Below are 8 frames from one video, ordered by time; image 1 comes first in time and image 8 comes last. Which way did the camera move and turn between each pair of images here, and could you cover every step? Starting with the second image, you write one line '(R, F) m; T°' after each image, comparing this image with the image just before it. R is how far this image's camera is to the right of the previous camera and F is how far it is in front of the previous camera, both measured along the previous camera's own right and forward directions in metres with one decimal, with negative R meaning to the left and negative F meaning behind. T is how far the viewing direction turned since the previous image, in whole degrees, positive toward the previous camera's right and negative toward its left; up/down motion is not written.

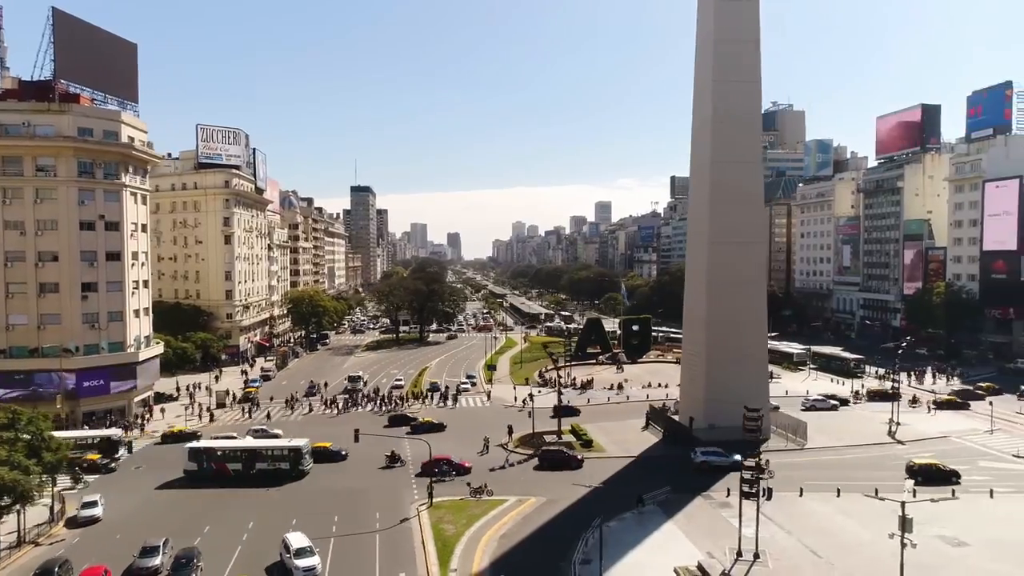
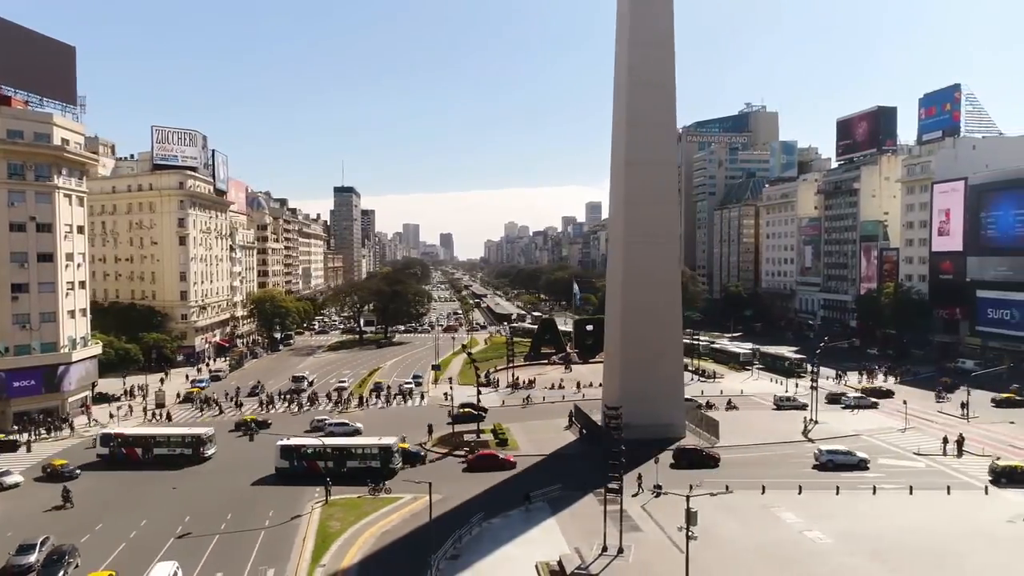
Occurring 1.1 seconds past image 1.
(+4.6, -0.6) m; 0°
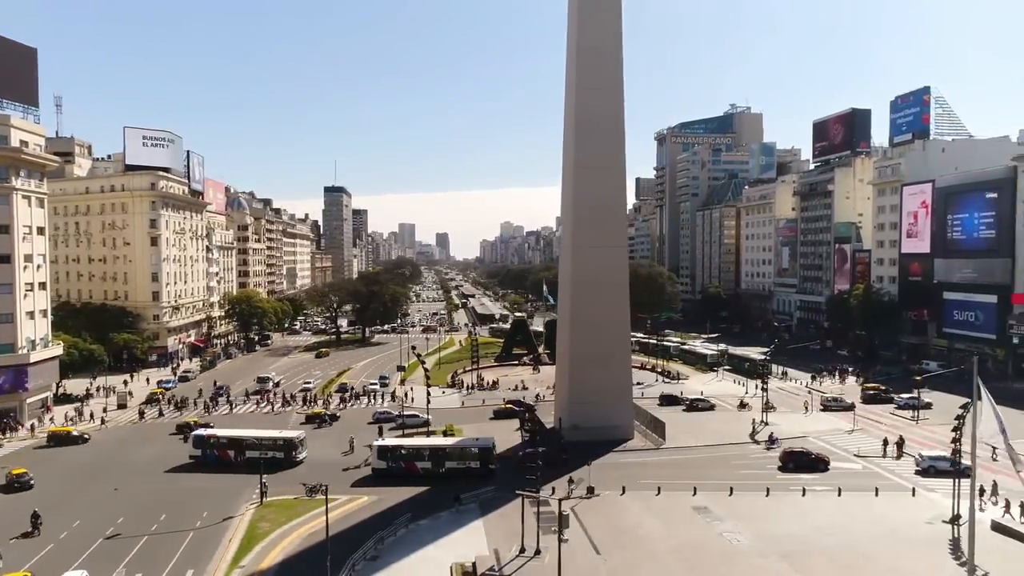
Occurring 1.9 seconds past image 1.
(+2.9, -0.3) m; 0°
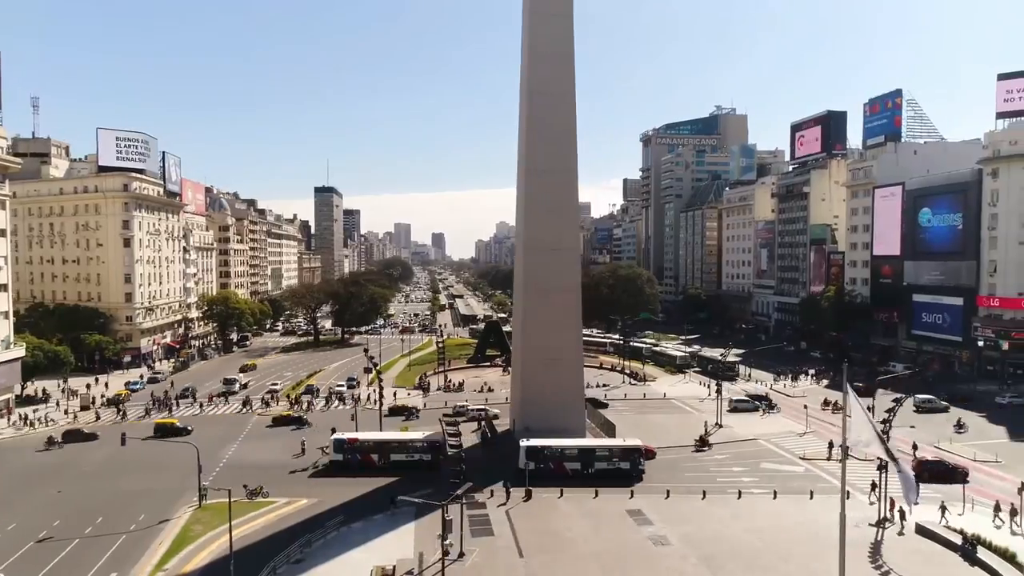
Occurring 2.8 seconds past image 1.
(+2.7, -0.2) m; 0°
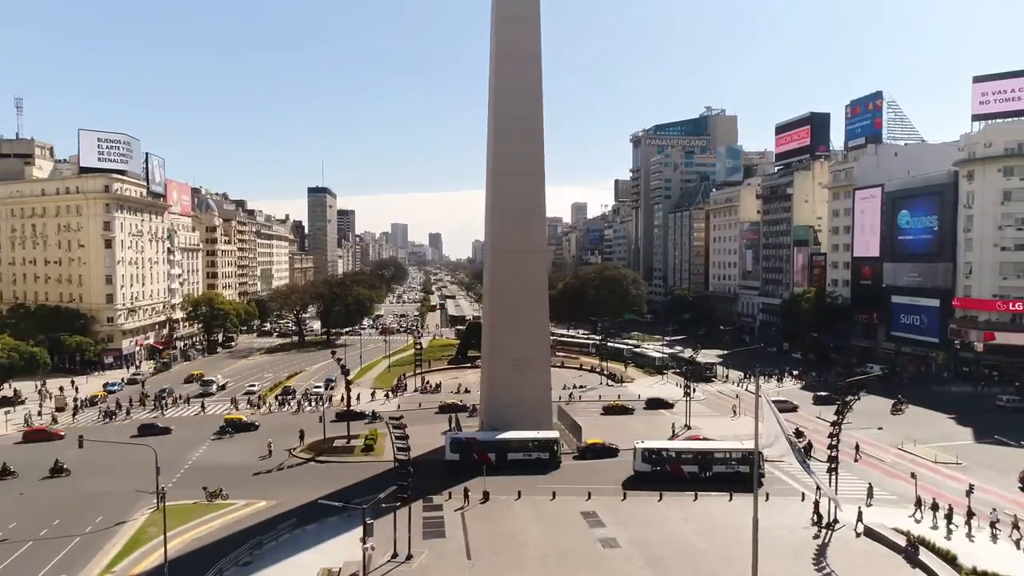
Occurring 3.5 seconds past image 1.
(+1.9, -0.1) m; 0°
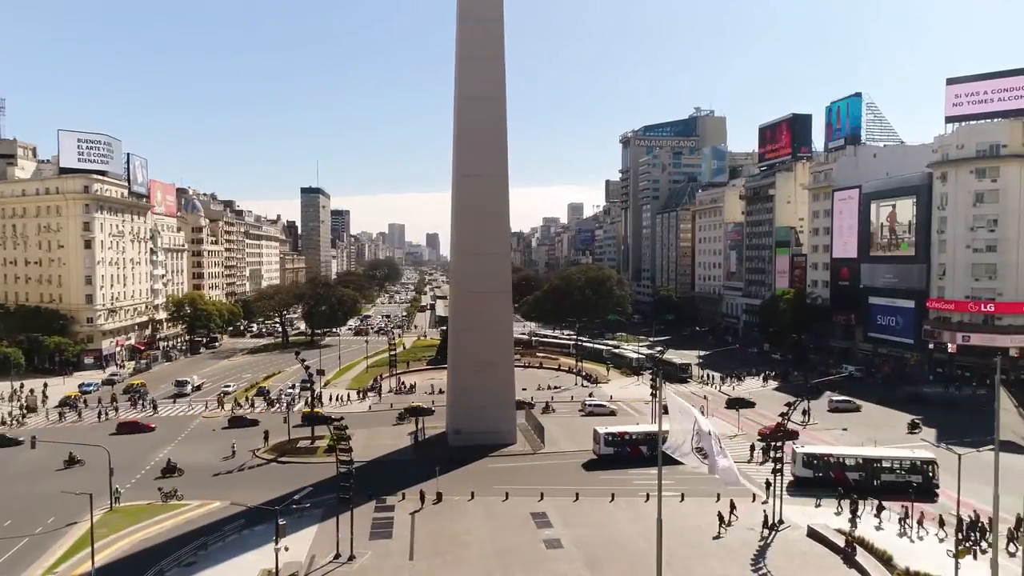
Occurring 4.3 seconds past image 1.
(+2.1, -0.1) m; 0°
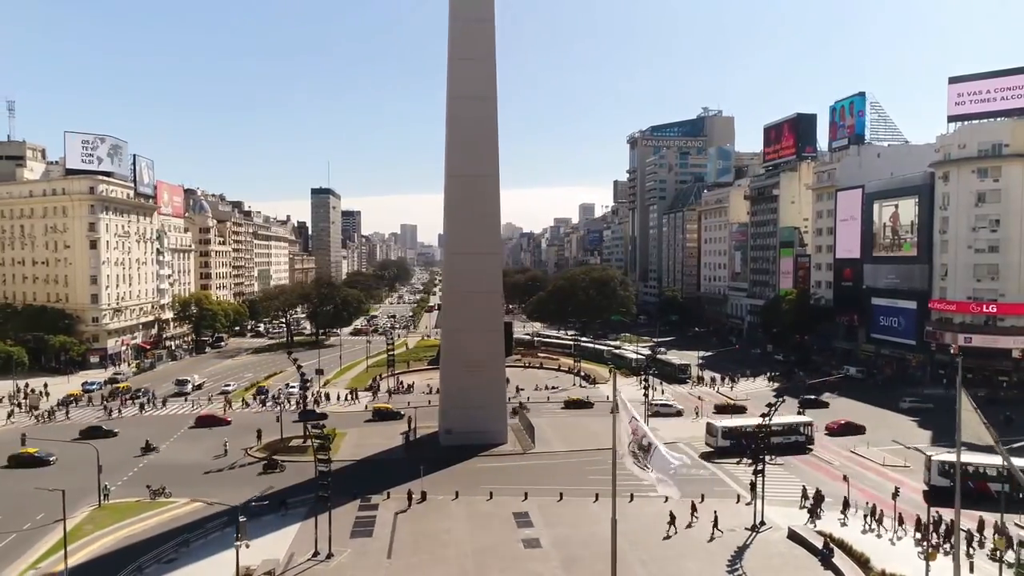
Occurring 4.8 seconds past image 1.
(+1.3, -0.1) m; -1°
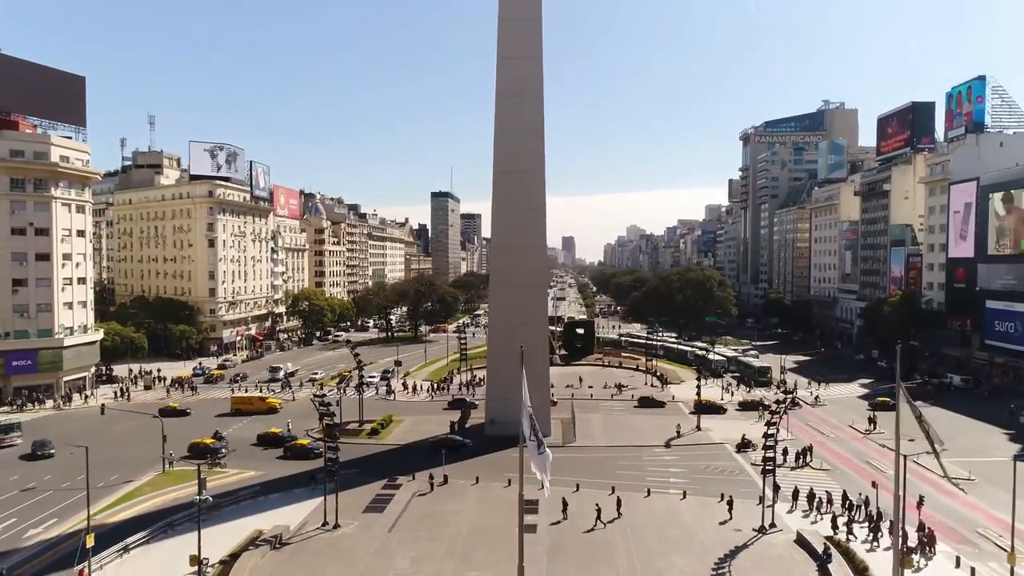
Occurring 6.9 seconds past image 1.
(+5.0, -0.1) m; -10°
